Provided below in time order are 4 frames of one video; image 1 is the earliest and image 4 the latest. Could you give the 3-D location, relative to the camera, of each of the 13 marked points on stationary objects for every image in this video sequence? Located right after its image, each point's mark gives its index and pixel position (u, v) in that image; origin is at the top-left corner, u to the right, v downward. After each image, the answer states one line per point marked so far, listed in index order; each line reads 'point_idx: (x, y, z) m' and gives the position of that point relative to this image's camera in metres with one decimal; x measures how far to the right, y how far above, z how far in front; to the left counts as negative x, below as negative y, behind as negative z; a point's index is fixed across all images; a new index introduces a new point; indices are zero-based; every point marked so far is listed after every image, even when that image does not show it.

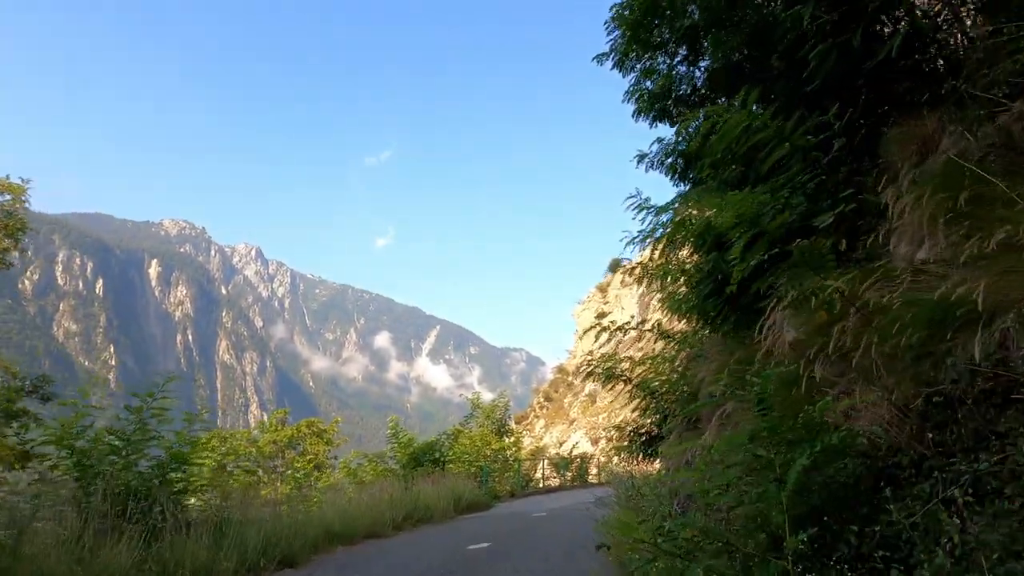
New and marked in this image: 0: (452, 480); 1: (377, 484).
0: (-1.2, -3.9, +12.7) m
1: (-2.4, -3.5, +11.4) m
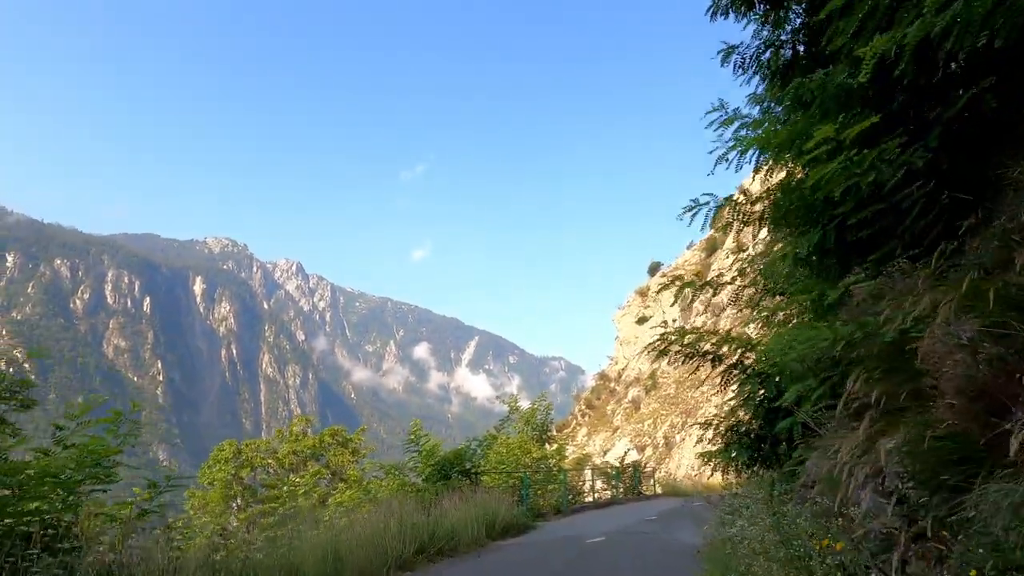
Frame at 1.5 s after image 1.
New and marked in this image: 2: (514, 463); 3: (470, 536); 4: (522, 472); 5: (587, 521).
0: (-0.5, -3.4, +10.4) m
1: (-1.8, -3.1, +9.2) m
2: (0.0, -4.7, +16.8) m
3: (-0.6, -3.5, +9.1) m
4: (+0.2, -4.3, +14.7) m
5: (+1.6, -4.8, +13.1) m
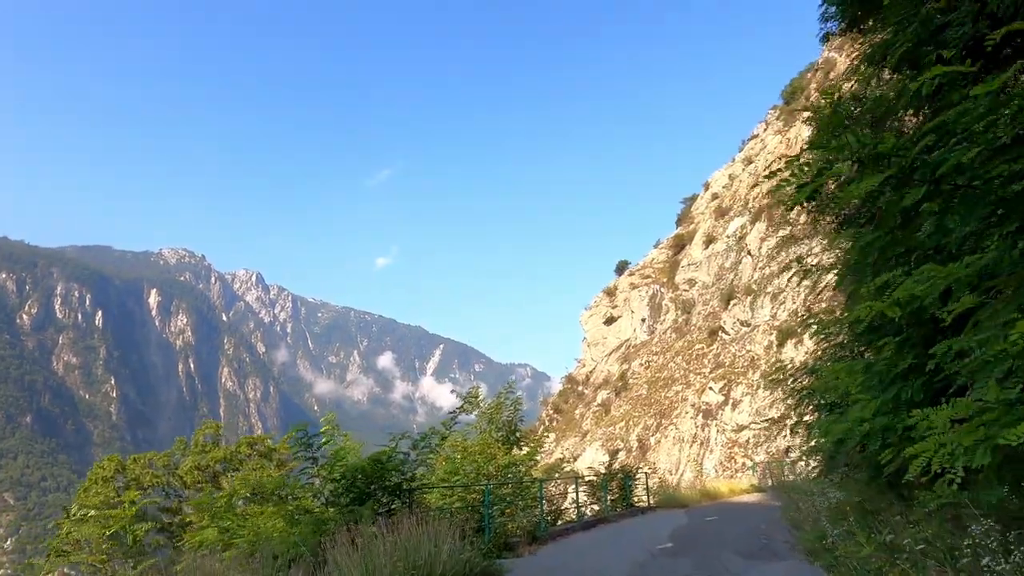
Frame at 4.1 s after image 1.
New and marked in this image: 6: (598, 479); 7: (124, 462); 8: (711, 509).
0: (-1.0, -2.4, +6.4) m
1: (-2.2, -2.1, +5.1) m
2: (-0.8, -3.8, +12.8) m
3: (-1.0, -2.5, +5.1) m
4: (-0.5, -3.3, +10.7) m
5: (+0.9, -3.8, +9.2) m
6: (+2.1, -4.8, +16.0) m
7: (-10.9, -4.9, +17.8) m
8: (+4.8, -5.4, +15.3) m
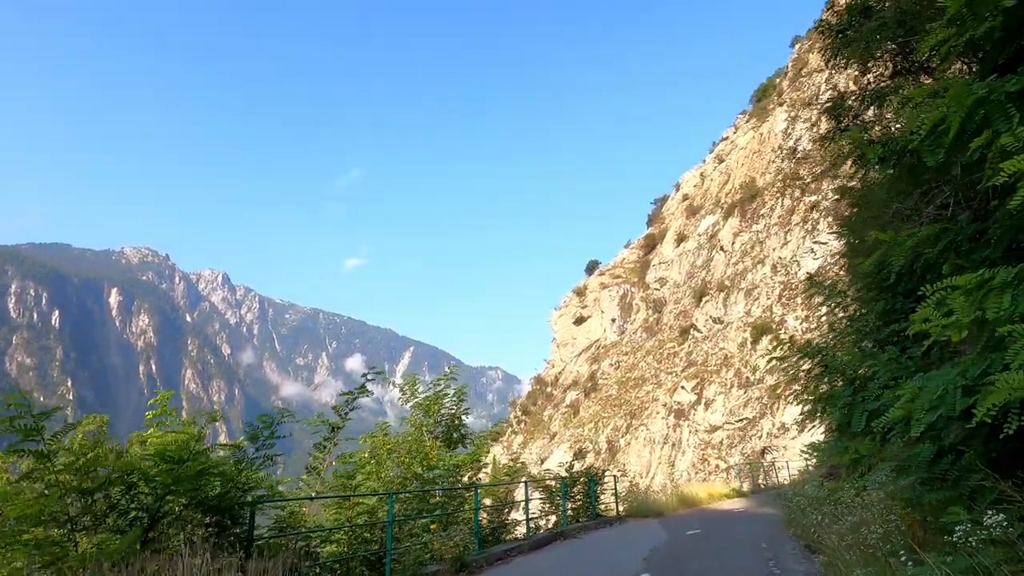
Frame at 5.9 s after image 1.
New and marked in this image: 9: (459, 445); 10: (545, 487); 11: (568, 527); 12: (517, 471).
0: (-1.7, -1.7, +3.6) m
1: (-2.9, -1.3, +2.3) m
2: (-1.9, -3.0, +10.0) m
3: (-1.7, -1.8, +2.3) m
4: (-1.5, -2.6, +7.9) m
5: (0.0, -3.1, +6.5) m
6: (+0.9, -4.1, +13.4) m
7: (-12.1, -4.1, +14.6) m
8: (+3.6, -4.7, +12.8) m
9: (-1.2, -3.5, +14.2) m
10: (+0.7, -4.2, +13.5) m
11: (+1.1, -4.7, +12.7) m
12: (+0.2, -4.3, +15.0) m
